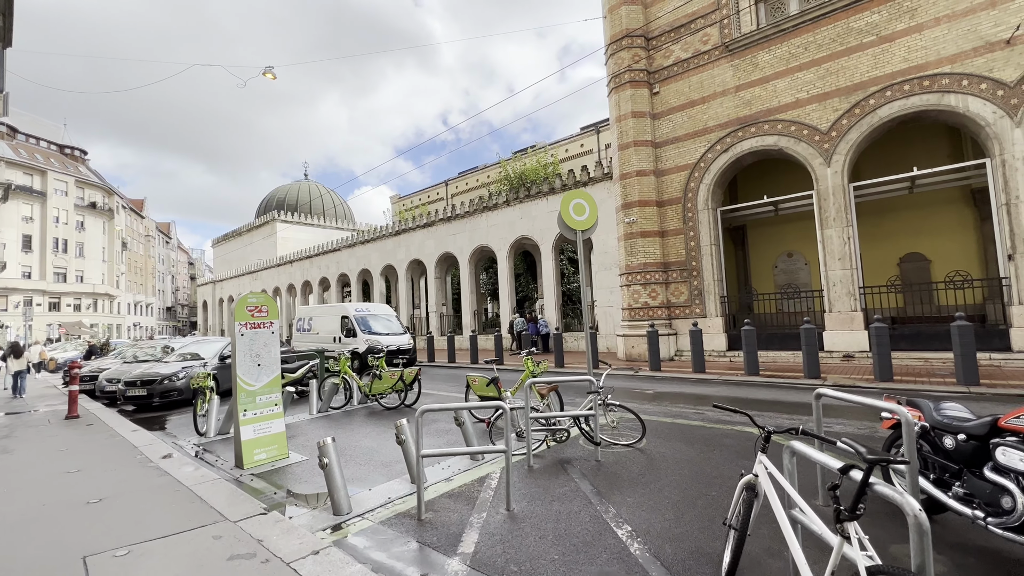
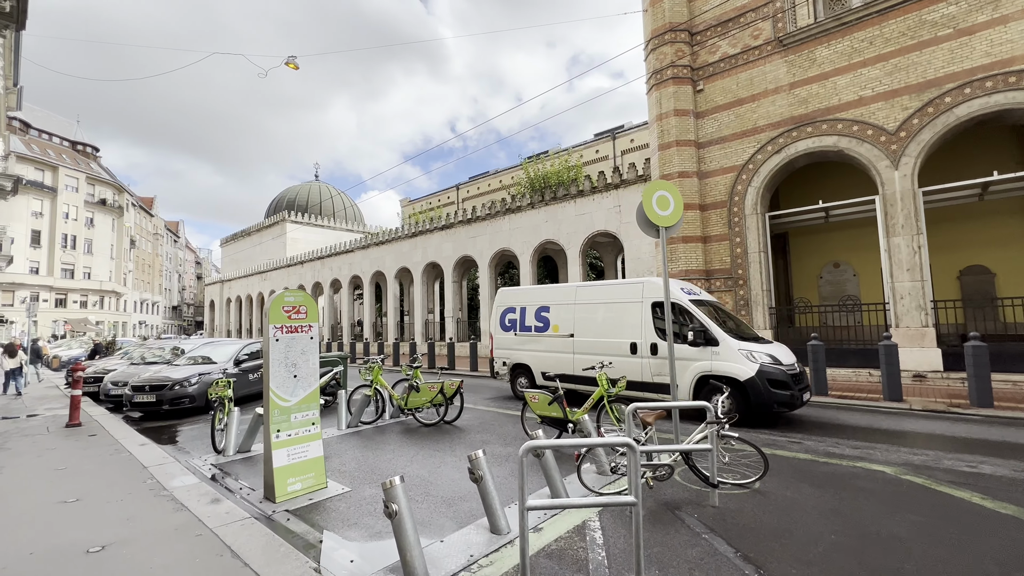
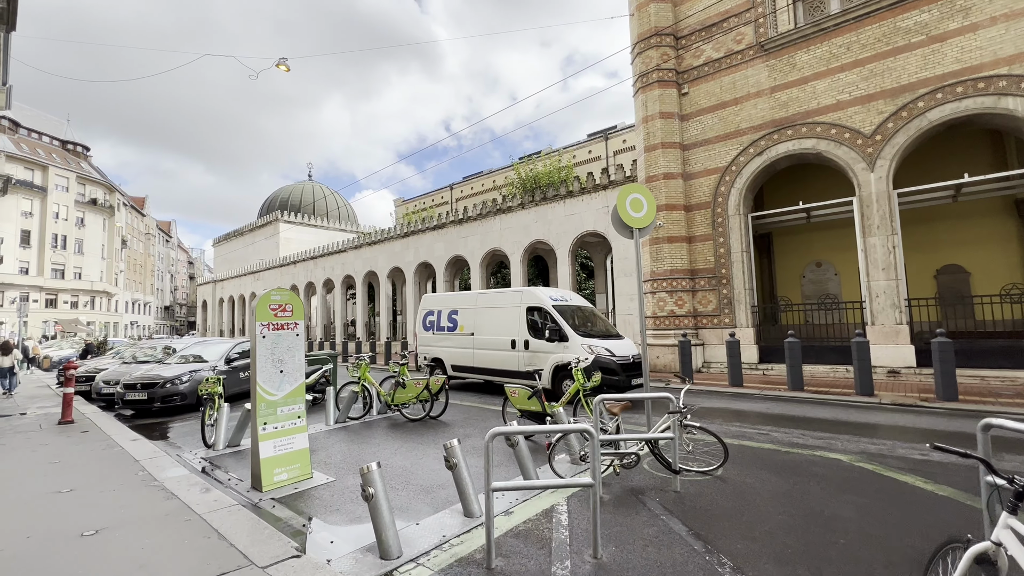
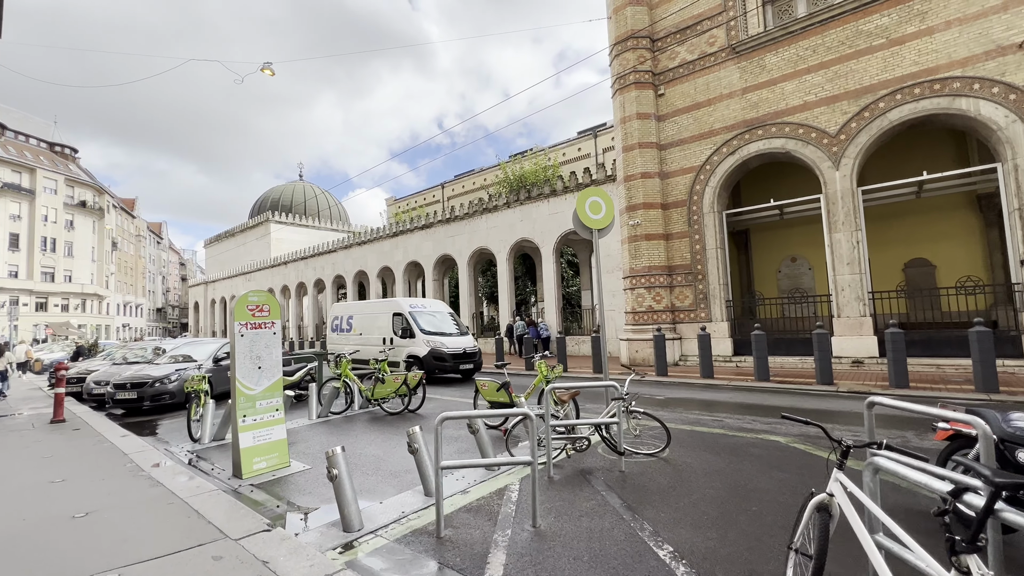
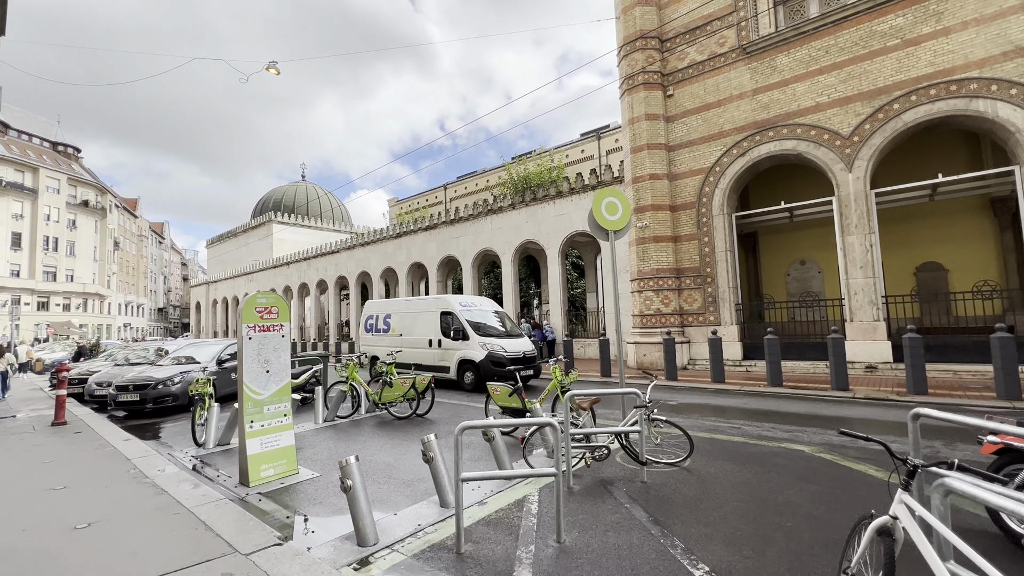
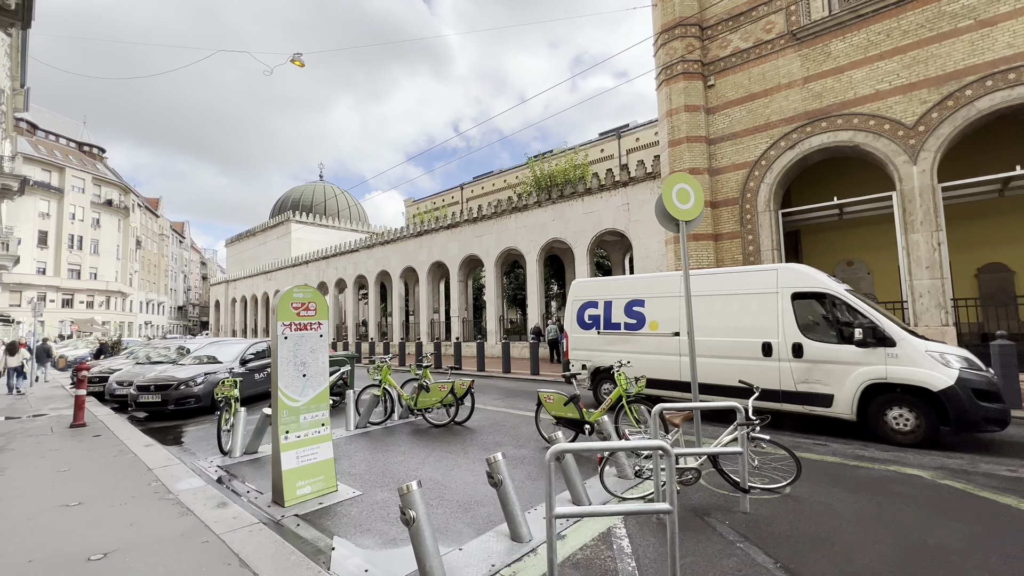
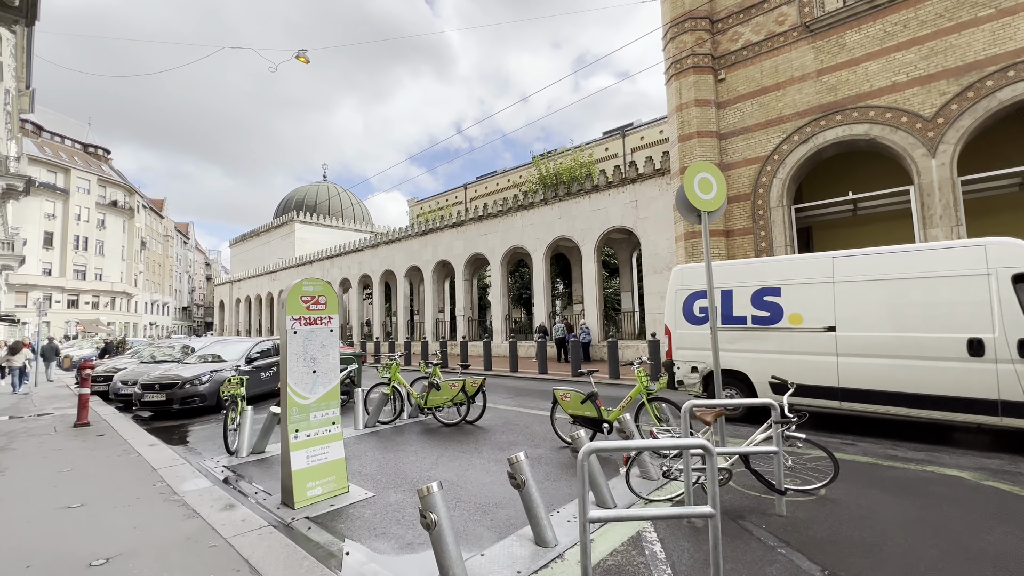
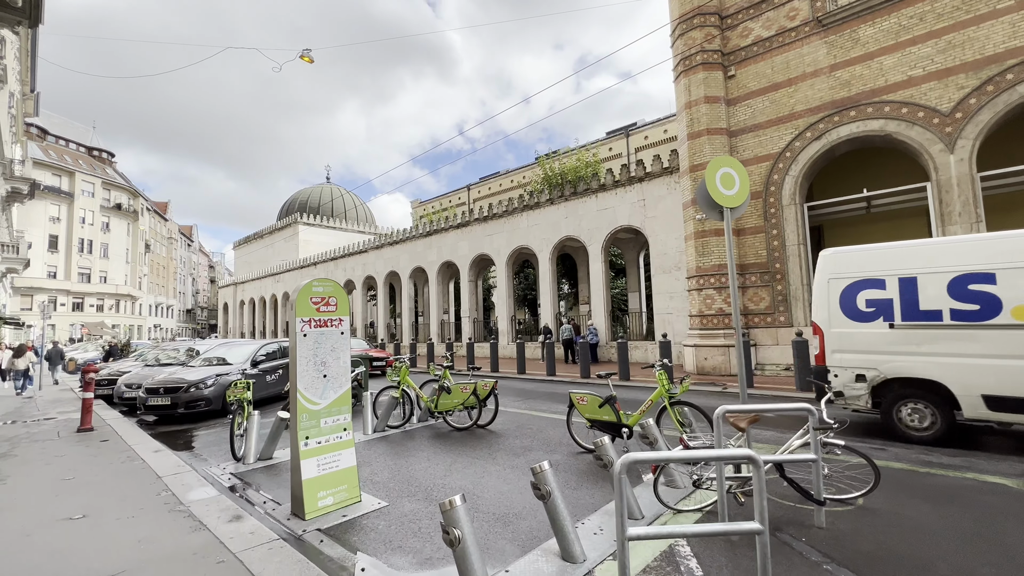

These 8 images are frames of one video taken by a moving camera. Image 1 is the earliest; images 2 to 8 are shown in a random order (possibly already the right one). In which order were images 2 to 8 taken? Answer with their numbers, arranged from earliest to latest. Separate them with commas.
4, 5, 3, 2, 6, 7, 8
